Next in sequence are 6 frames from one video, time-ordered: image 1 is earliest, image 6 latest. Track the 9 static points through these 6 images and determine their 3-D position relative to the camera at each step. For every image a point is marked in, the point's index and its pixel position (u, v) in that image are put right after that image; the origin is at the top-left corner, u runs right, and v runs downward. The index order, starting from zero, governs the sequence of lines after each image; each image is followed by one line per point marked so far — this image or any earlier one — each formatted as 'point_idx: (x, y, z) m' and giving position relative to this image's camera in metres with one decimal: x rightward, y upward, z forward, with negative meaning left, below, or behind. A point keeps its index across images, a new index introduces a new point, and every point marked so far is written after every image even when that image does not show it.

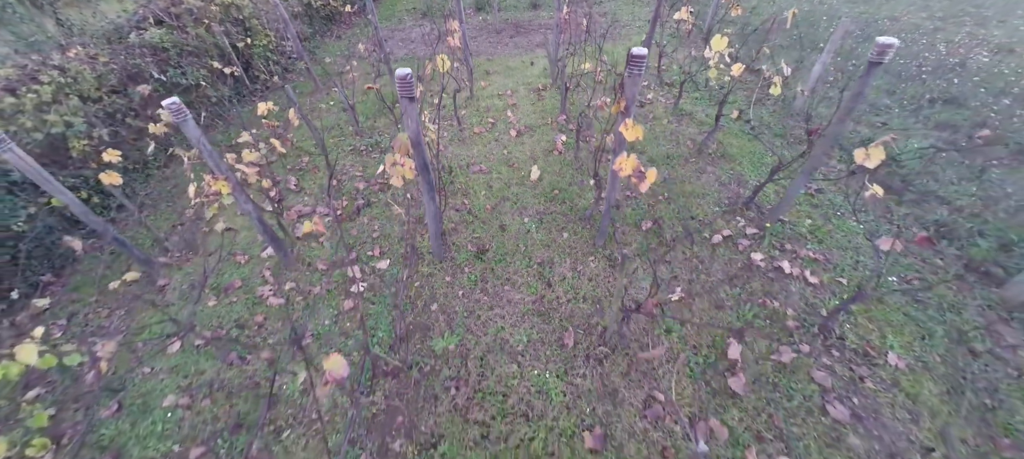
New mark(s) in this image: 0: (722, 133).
0: (+2.3, +1.0, +3.9) m
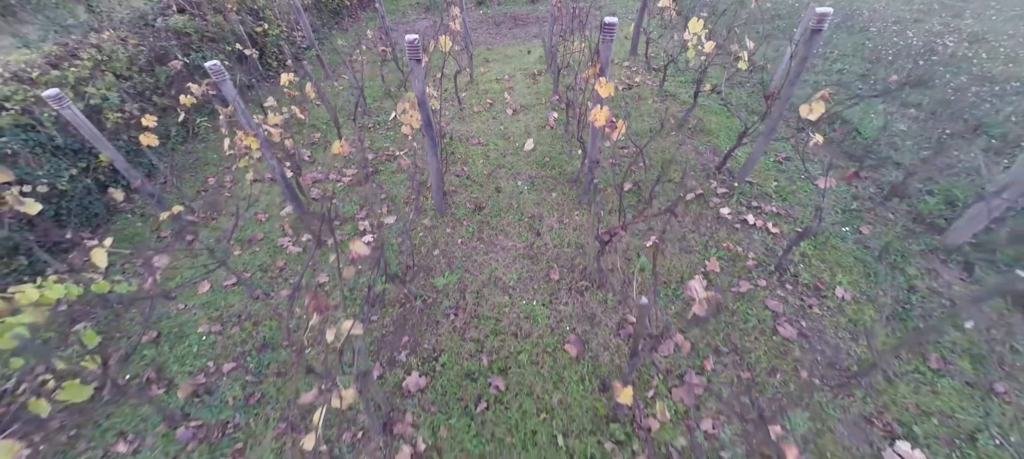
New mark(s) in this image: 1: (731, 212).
0: (+2.3, +1.4, +4.3) m
1: (+2.0, +0.2, +3.3) m
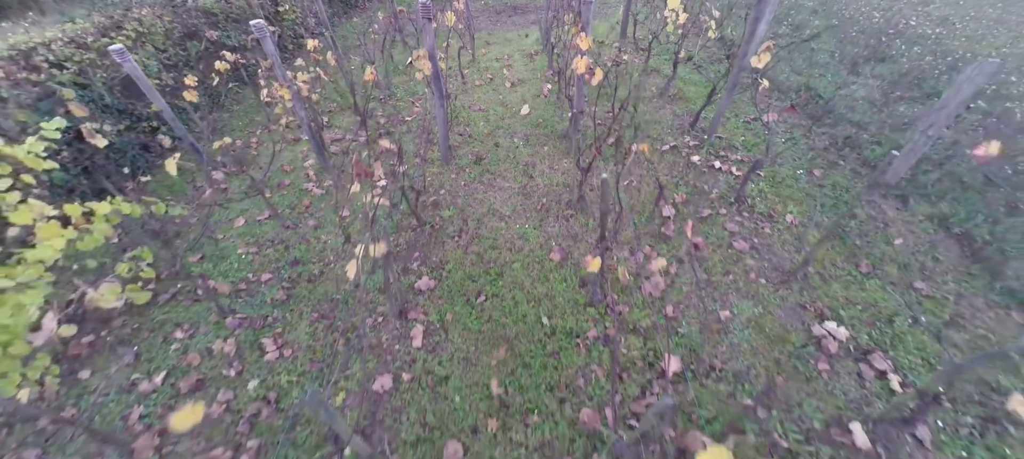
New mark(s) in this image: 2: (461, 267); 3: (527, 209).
0: (+2.2, +1.9, +4.7) m
1: (+1.9, +0.7, +3.7) m
2: (-0.4, -0.3, +2.9) m
3: (+0.1, +0.2, +3.3) m
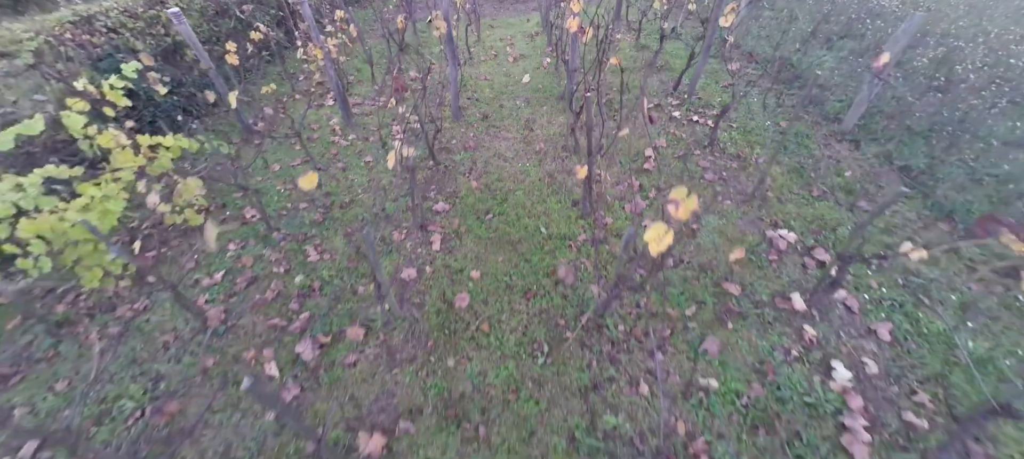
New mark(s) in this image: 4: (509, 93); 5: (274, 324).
0: (+2.3, +2.5, +5.2) m
1: (+2.0, +1.3, +4.2) m
2: (-0.4, +0.3, +3.4) m
3: (+0.2, +0.8, +3.8) m
4: (0.0, +1.8, +4.9) m
5: (-1.7, -0.7, +2.5) m
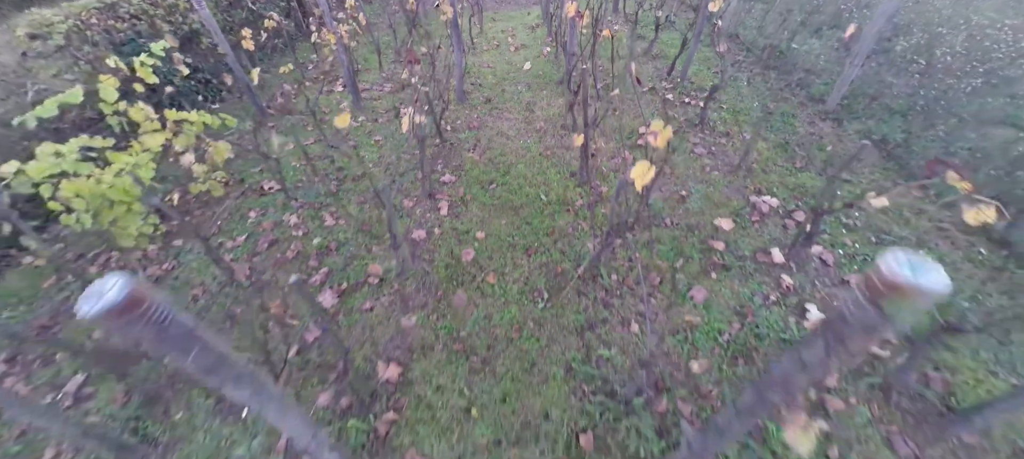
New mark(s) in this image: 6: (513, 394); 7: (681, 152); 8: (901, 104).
0: (+2.3, +2.8, +5.5) m
1: (+2.0, +1.6, +4.4) m
2: (-0.4, +0.6, +3.6) m
3: (+0.2, +1.1, +4.0) m
4: (0.0, +2.1, +5.1) m
5: (-1.7, -0.4, +2.8) m
6: (0.0, -0.9, +2.1) m
7: (+1.7, +0.8, +3.6) m
8: (+4.1, +1.3, +3.9) m
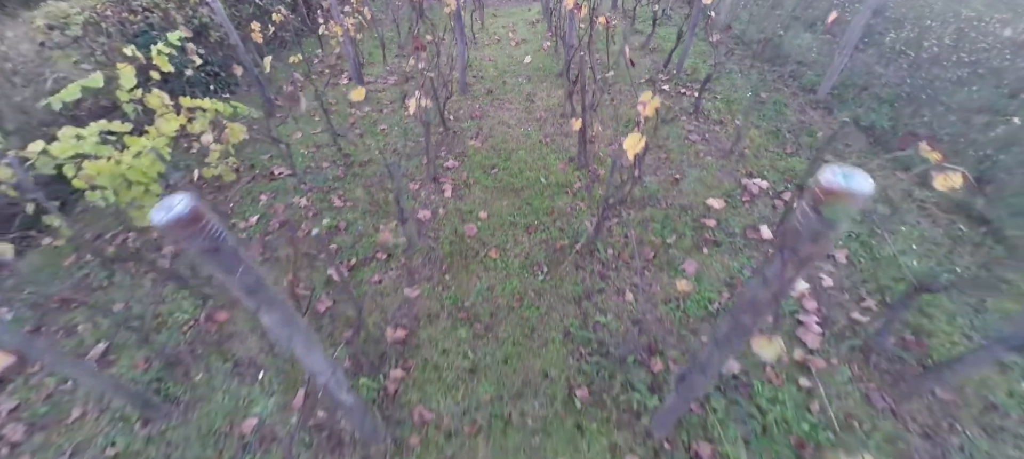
0: (+2.3, +3.0, +5.6) m
1: (+2.0, +1.8, +4.6) m
2: (-0.3, +0.8, +3.7) m
3: (+0.2, +1.3, +4.2) m
4: (0.0, +2.3, +5.2) m
5: (-1.6, -0.2, +2.9) m
6: (0.0, -0.8, +2.2) m
7: (+1.7, +0.9, +3.8) m
8: (+4.2, +1.5, +4.0) m
